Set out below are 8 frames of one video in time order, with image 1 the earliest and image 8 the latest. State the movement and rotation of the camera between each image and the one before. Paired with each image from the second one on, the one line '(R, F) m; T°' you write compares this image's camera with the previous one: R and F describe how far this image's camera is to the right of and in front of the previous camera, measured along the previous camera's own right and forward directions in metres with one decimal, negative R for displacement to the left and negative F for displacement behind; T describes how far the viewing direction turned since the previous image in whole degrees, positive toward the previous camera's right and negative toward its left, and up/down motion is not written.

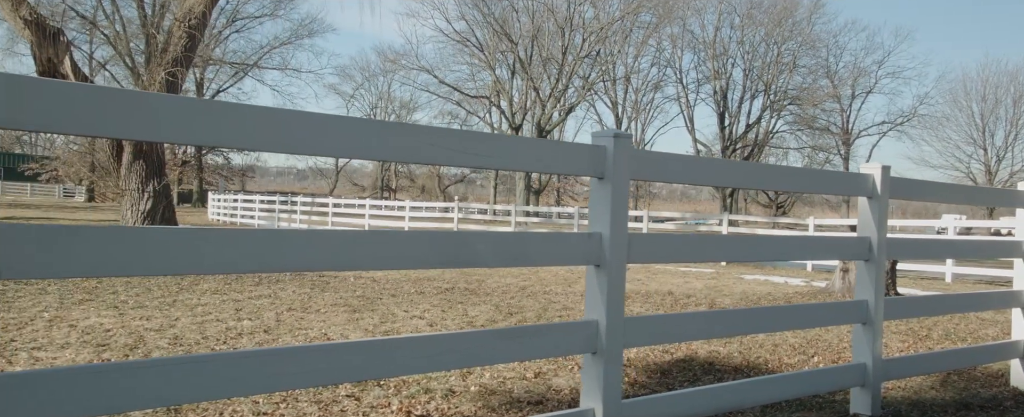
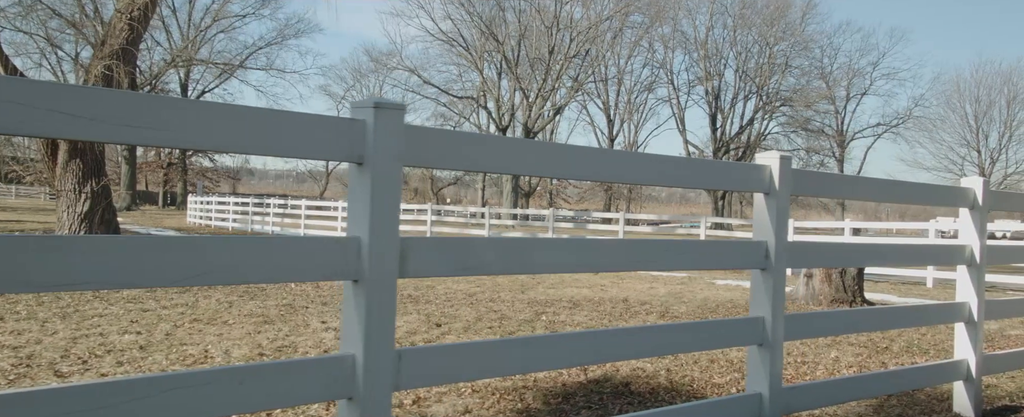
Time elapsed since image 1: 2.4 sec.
(+0.7, +0.7) m; 0°
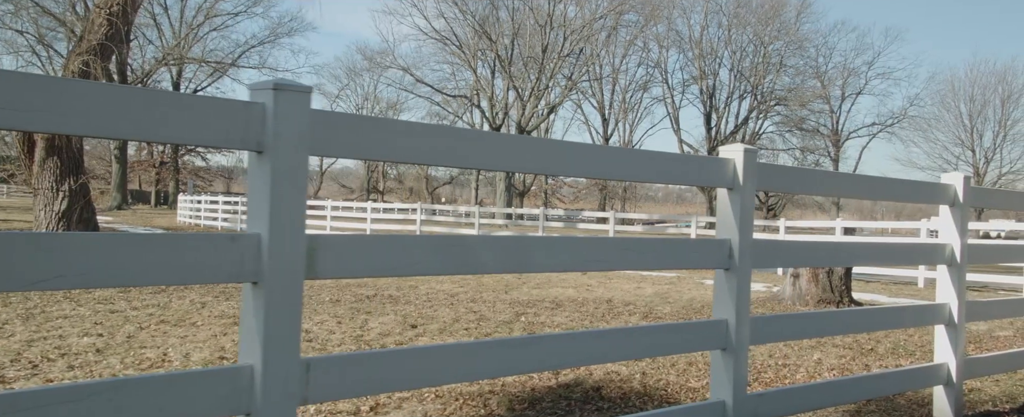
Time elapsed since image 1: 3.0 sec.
(+0.2, +0.2) m; 0°
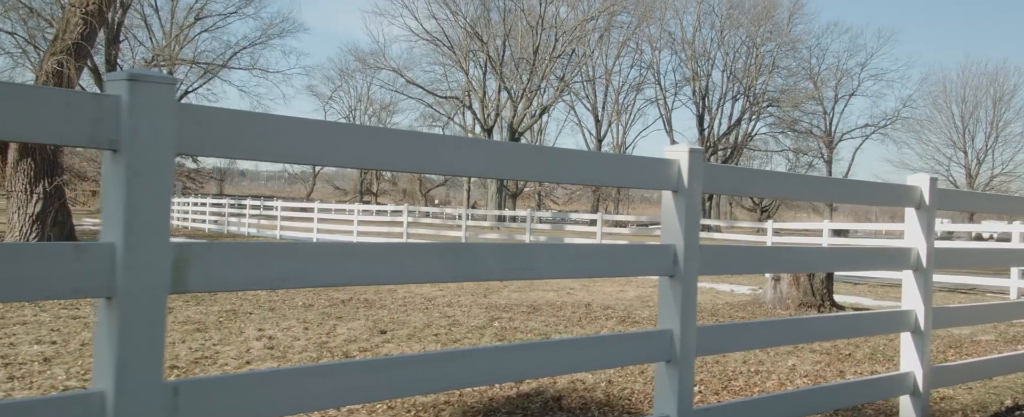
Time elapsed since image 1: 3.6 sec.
(+0.2, +0.2) m; 0°
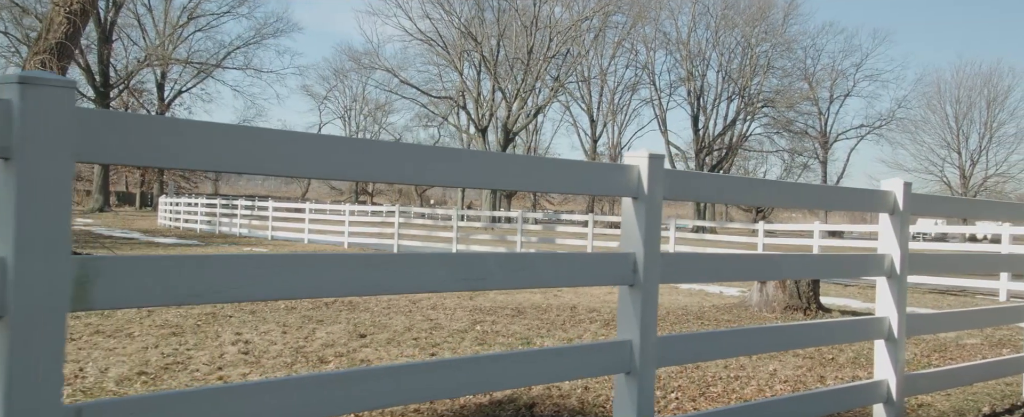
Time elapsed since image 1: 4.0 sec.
(+0.2, +0.1) m; 0°
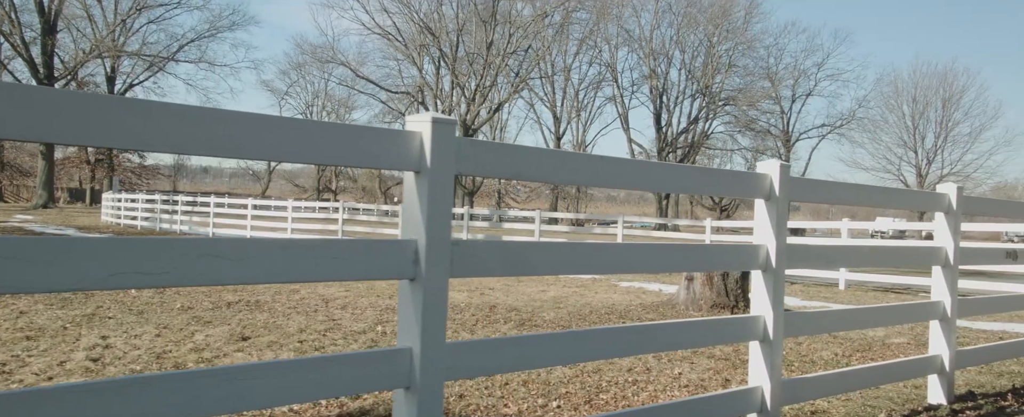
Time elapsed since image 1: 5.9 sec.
(+0.7, +0.5) m; +2°
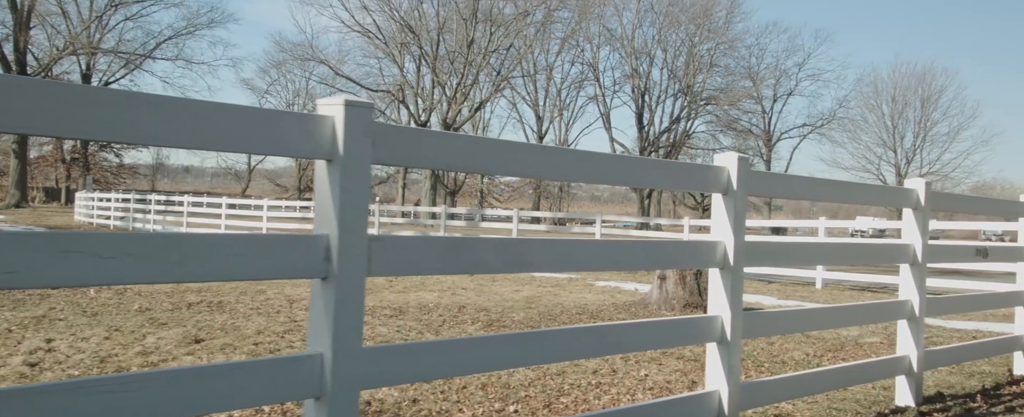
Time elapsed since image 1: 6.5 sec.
(+0.2, +0.2) m; +1°
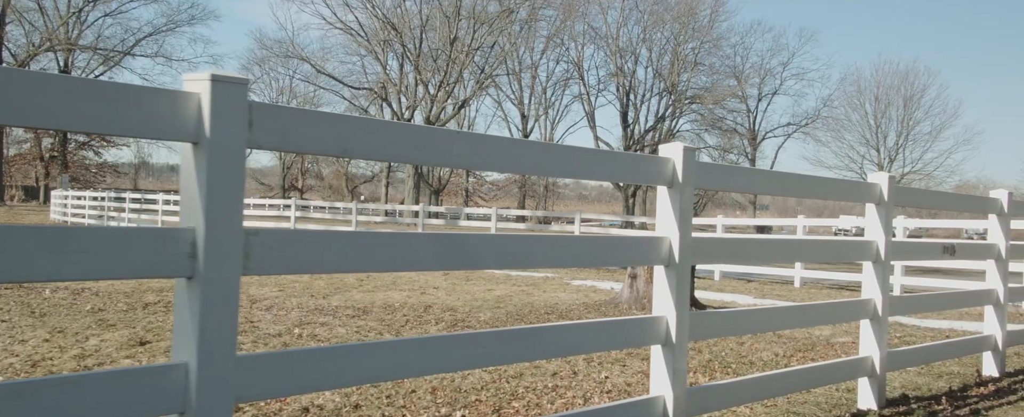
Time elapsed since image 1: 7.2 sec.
(+0.2, +0.2) m; +1°
